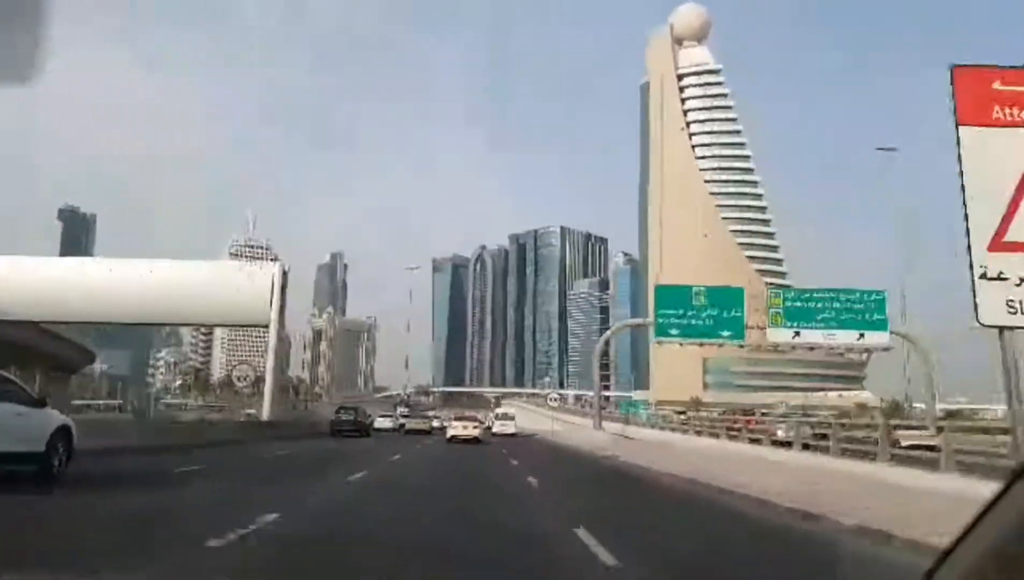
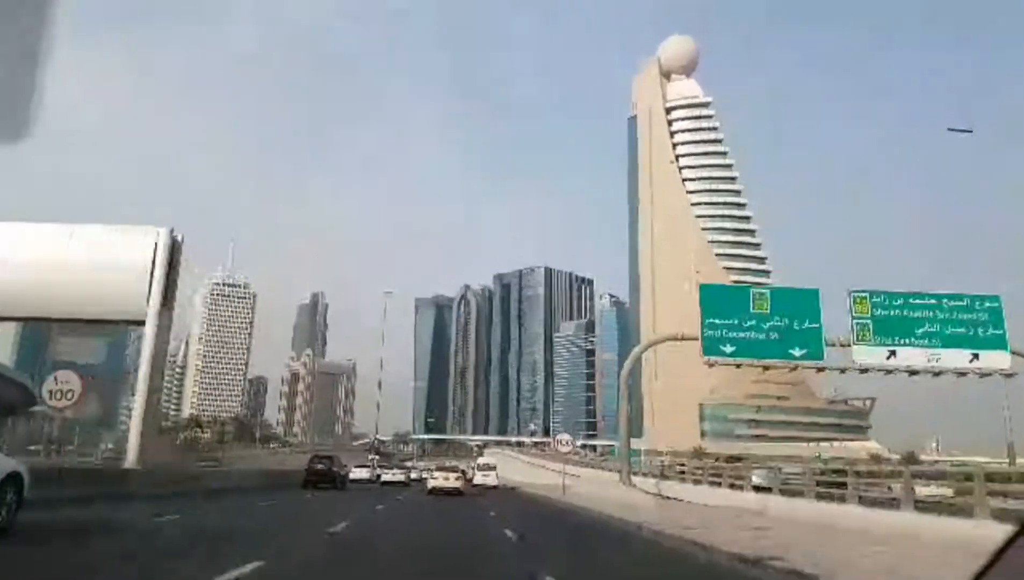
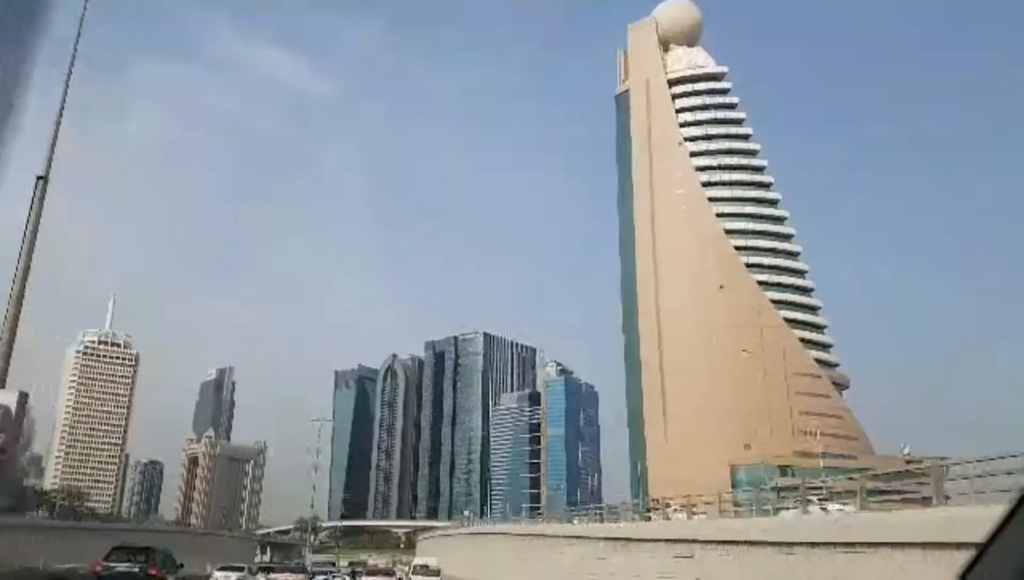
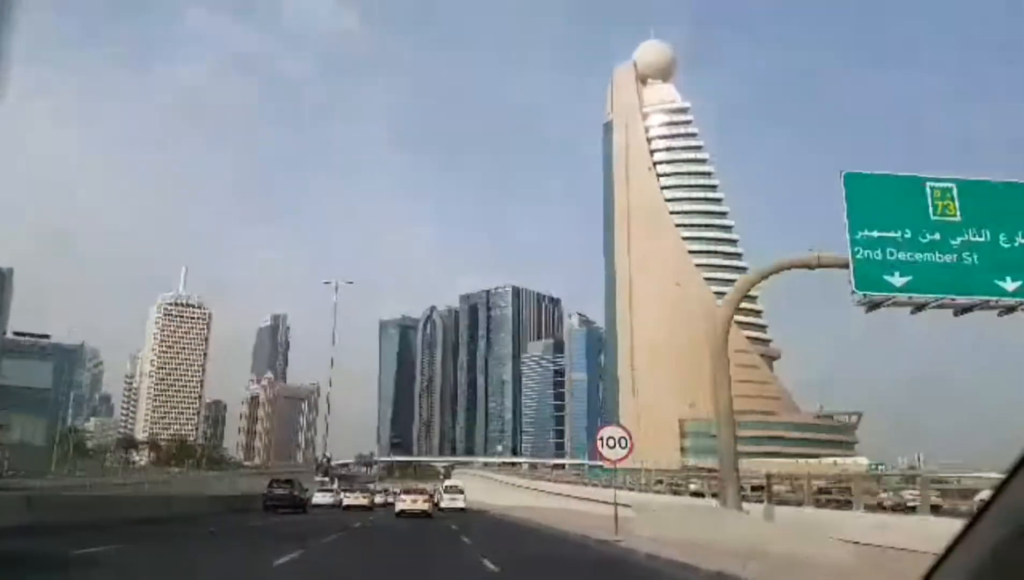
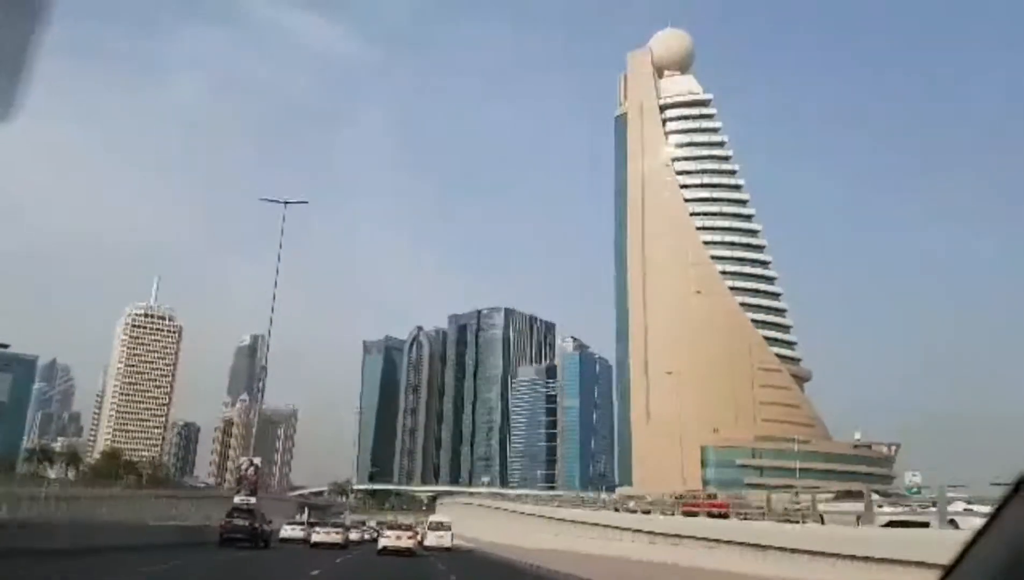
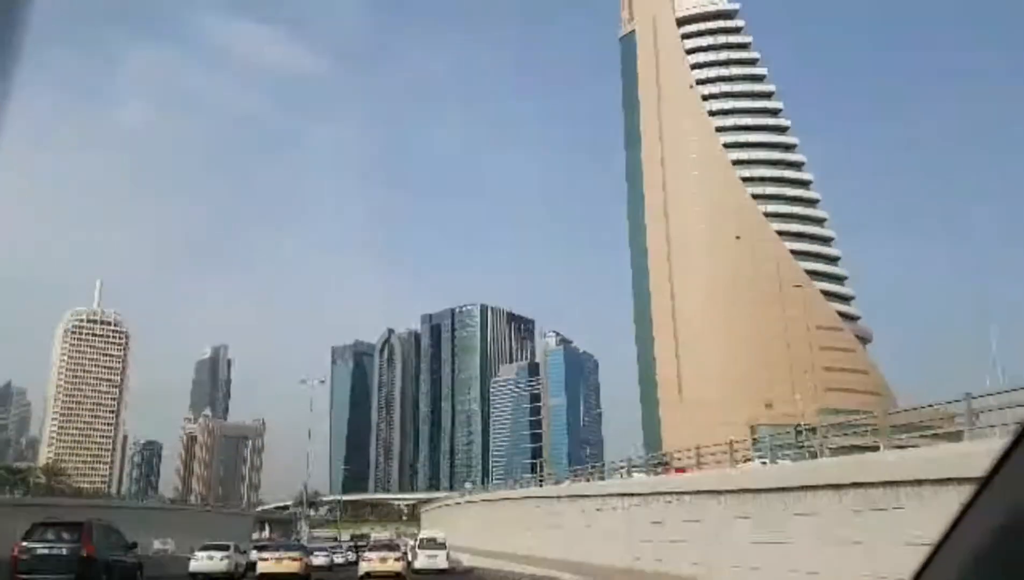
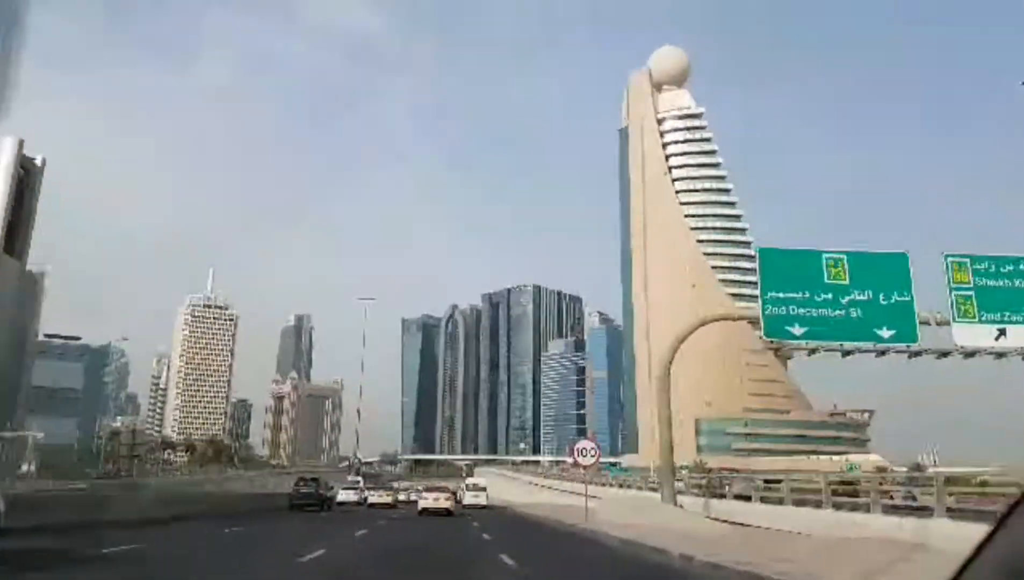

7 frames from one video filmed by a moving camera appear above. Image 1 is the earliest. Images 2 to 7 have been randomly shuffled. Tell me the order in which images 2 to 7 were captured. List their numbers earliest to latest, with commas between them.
2, 7, 4, 5, 3, 6
